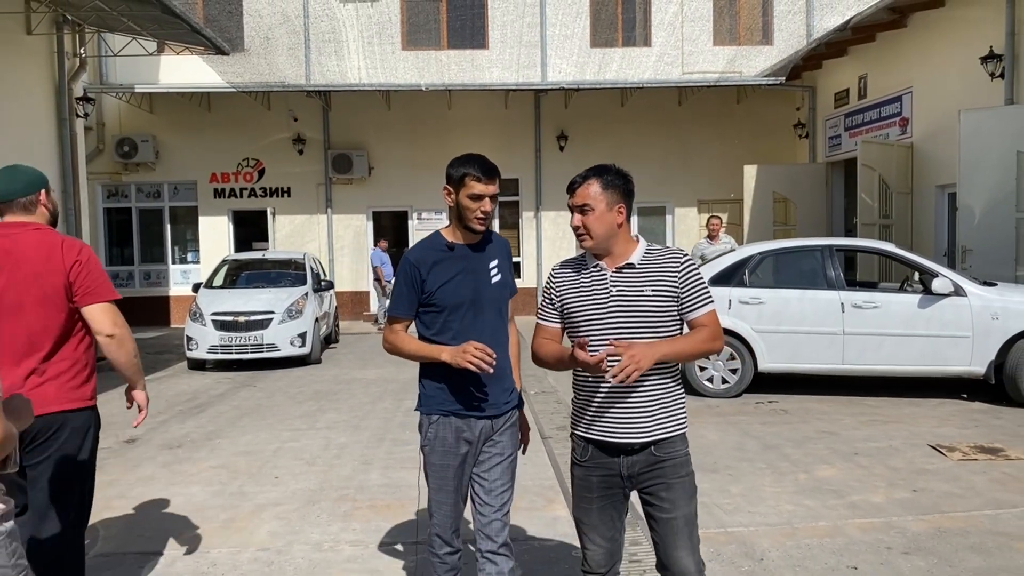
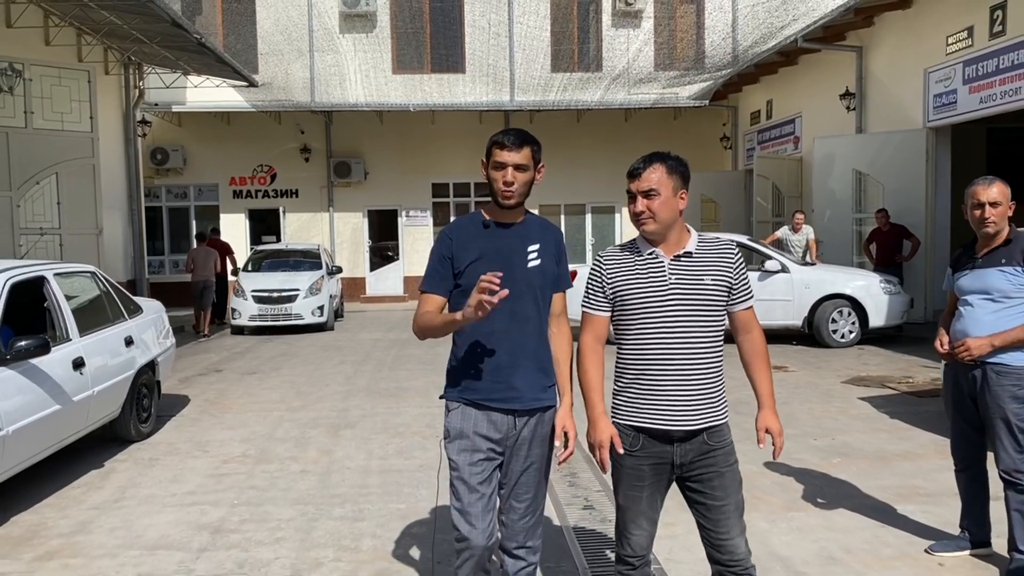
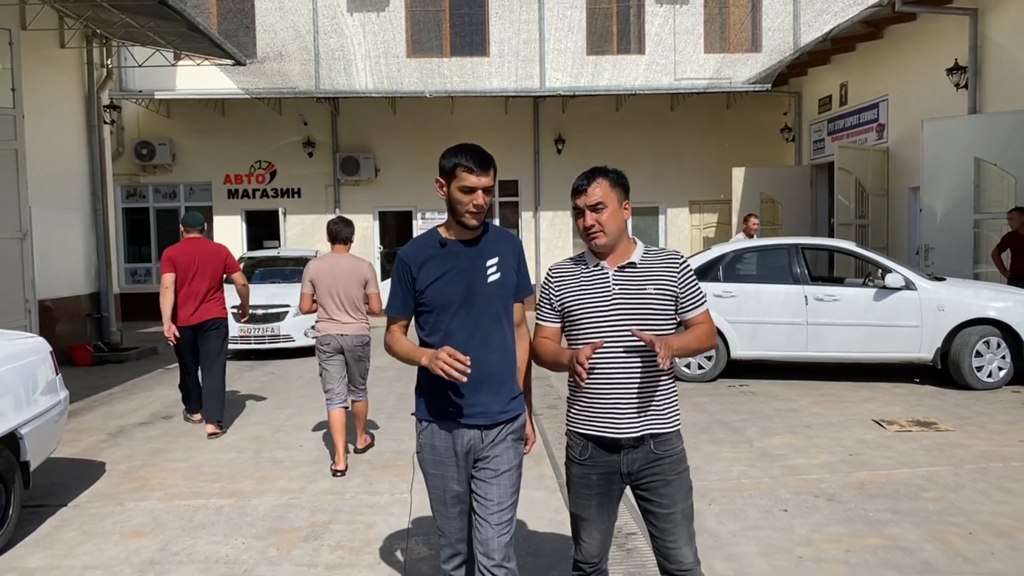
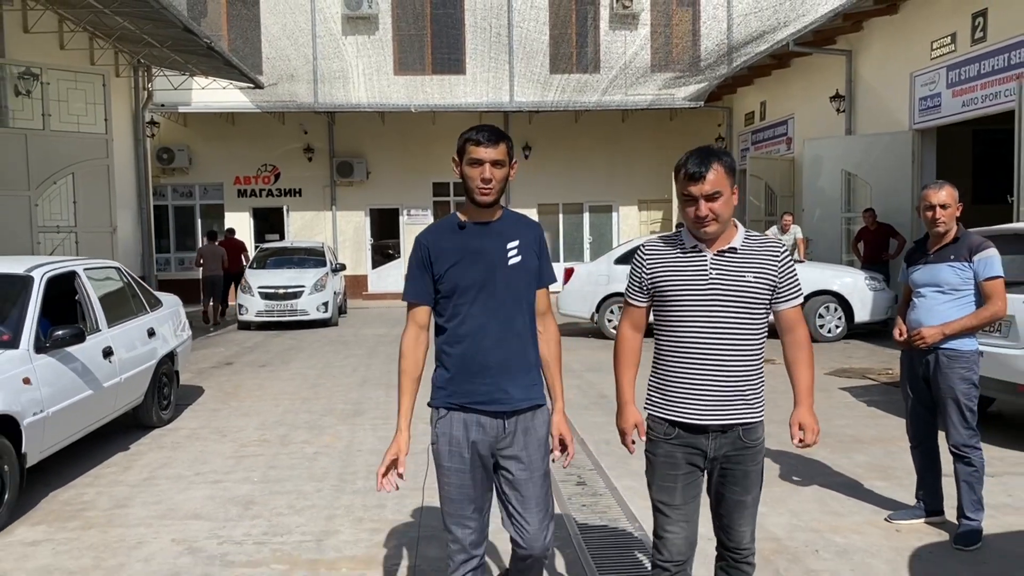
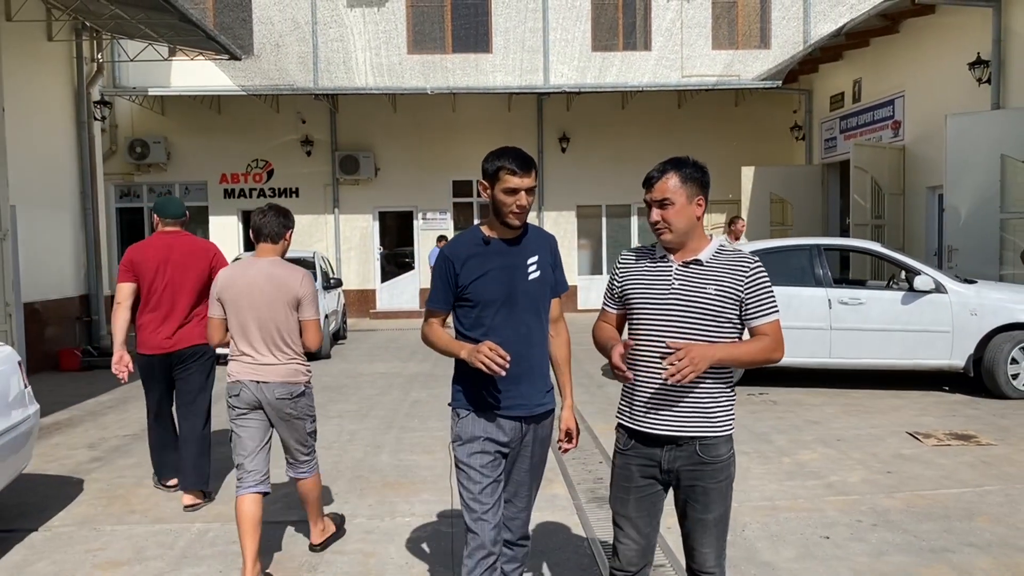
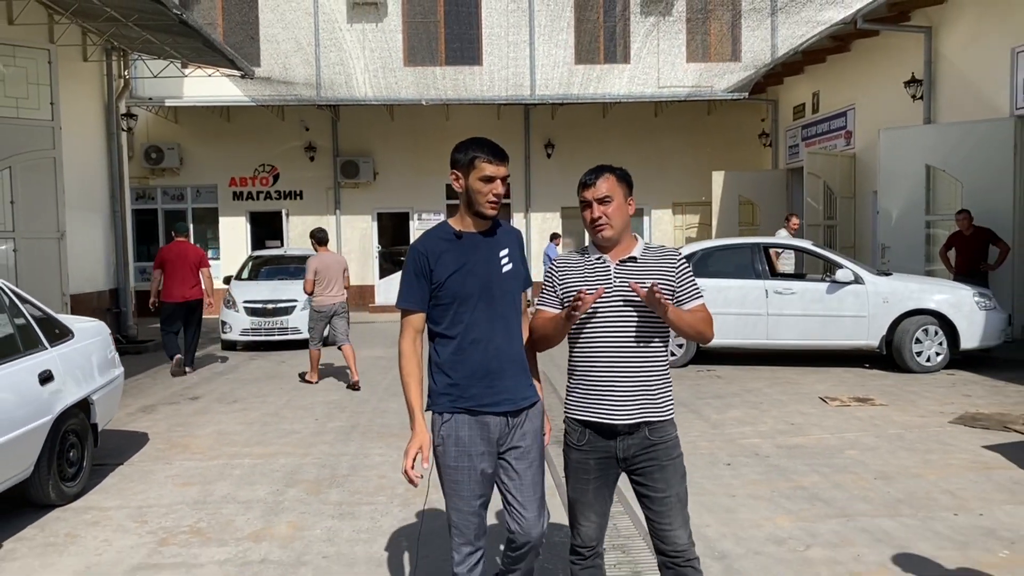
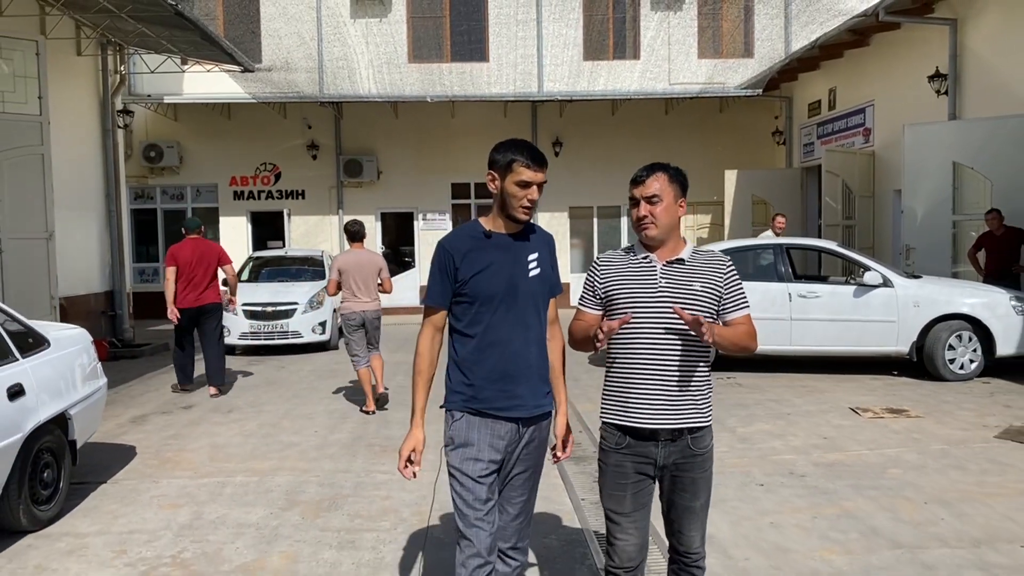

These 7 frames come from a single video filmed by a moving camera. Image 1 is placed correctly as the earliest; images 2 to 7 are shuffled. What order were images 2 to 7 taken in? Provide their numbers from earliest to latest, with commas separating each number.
5, 3, 7, 6, 2, 4
